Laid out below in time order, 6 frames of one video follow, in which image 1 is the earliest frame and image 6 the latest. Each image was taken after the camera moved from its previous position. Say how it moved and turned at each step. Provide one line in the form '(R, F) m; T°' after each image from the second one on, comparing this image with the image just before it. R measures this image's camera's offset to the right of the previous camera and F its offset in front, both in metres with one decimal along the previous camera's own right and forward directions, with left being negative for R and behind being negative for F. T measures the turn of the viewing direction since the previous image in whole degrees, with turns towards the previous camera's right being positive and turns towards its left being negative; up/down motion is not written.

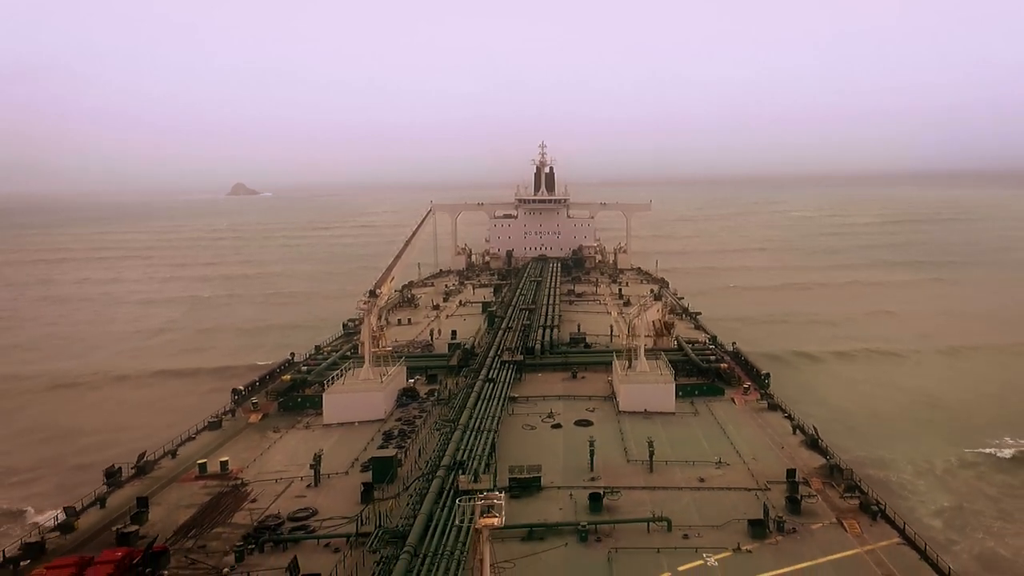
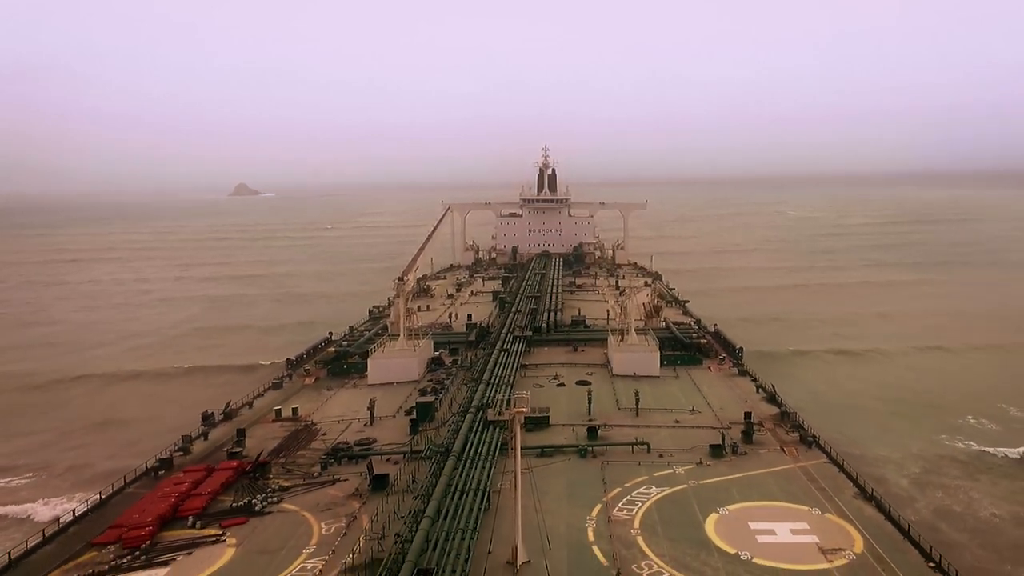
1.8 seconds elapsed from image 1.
(-0.4, -3.8) m; 0°
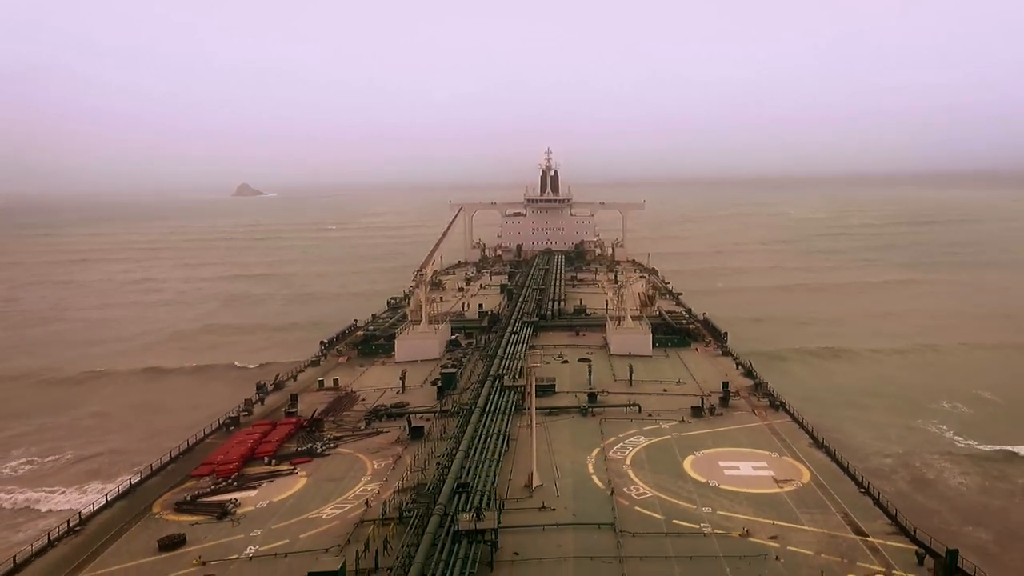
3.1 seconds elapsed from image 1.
(-0.4, -3.0) m; 0°
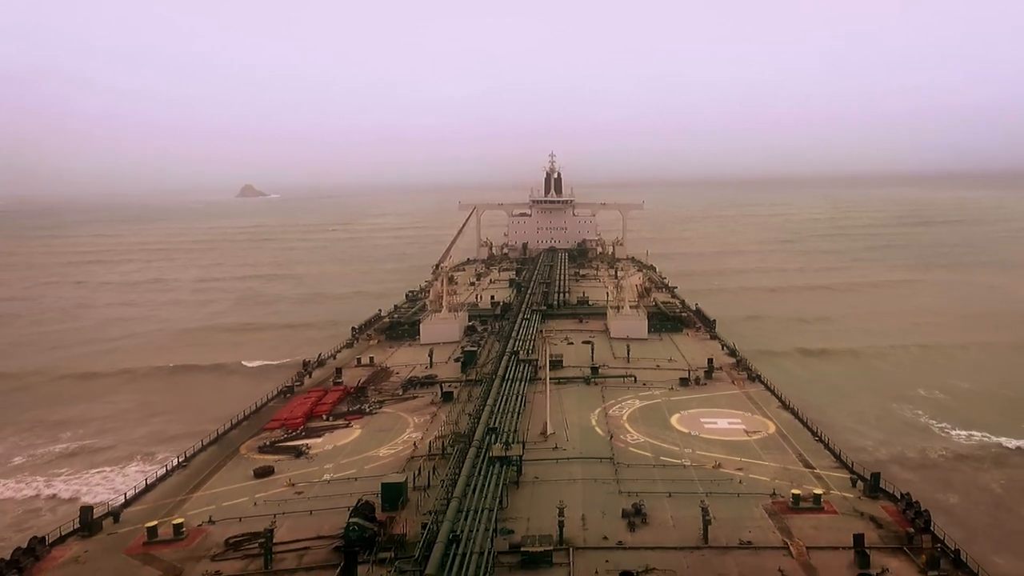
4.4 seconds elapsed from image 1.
(-0.4, -3.3) m; 0°
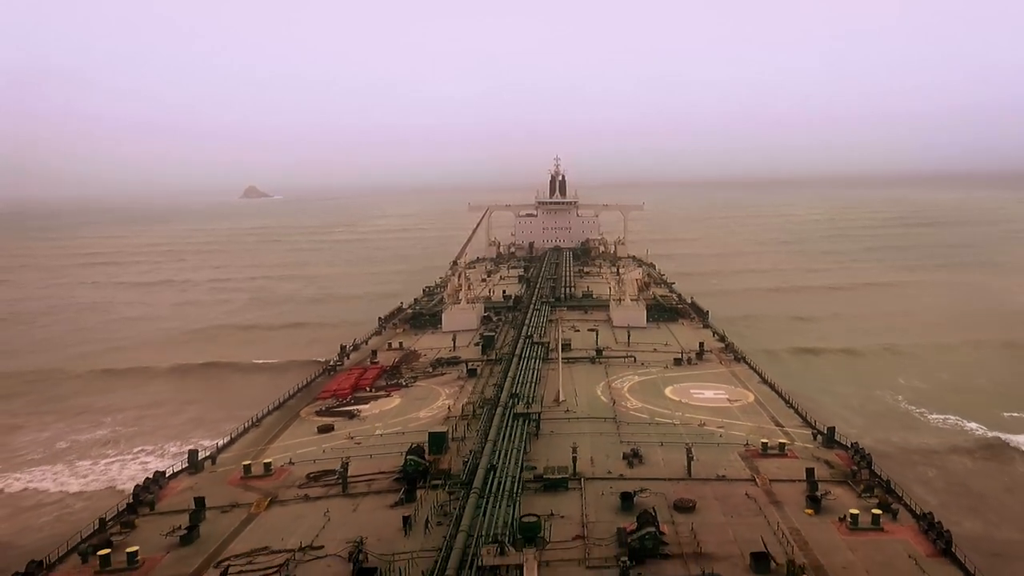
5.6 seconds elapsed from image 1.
(-0.5, -3.2) m; 0°
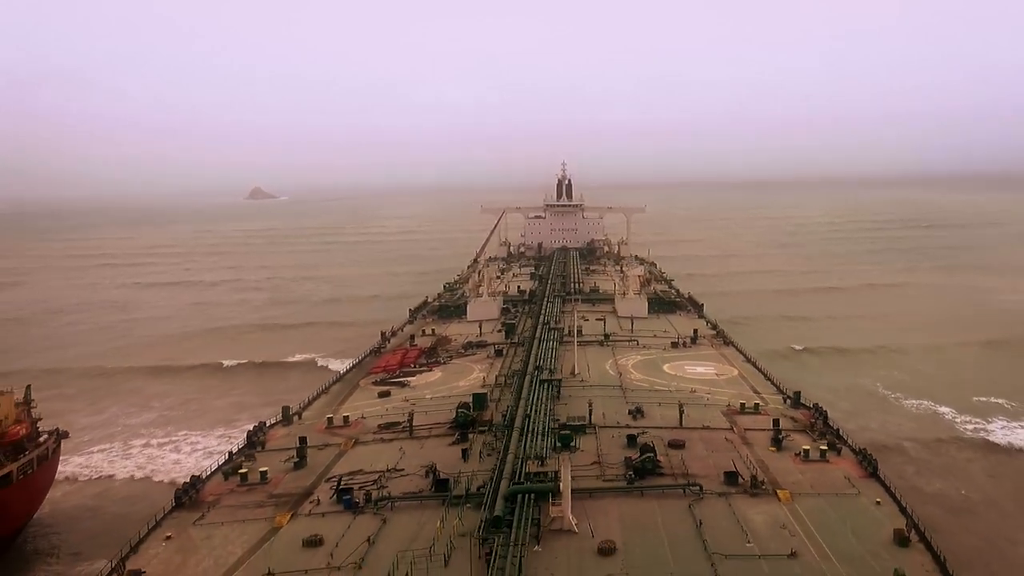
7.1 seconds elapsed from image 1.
(-0.8, -4.2) m; 0°
